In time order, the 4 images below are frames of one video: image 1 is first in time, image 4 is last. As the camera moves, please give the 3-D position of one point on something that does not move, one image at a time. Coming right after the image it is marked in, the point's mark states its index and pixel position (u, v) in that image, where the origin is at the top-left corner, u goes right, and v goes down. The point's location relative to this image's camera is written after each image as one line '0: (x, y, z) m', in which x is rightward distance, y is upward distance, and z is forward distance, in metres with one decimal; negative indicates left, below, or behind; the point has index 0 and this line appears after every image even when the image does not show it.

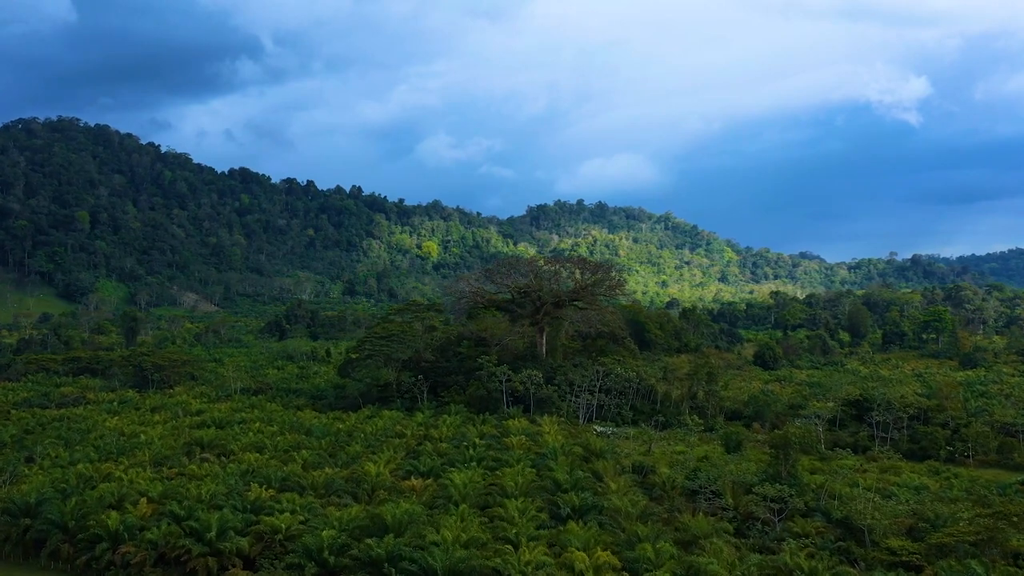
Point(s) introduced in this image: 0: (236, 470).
0: (-7.8, -5.2, +19.1) m
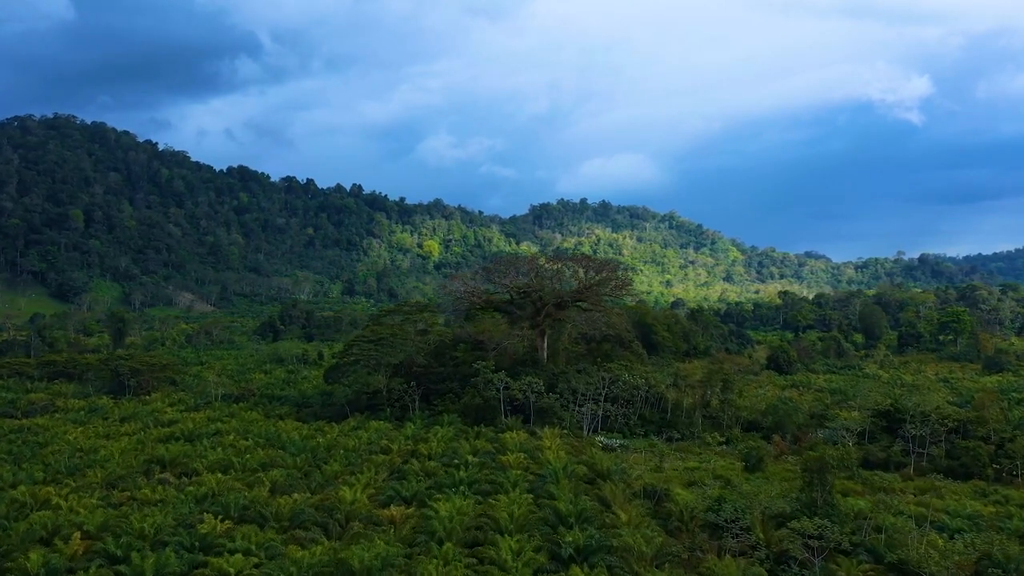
0: (-7.9, -5.2, +16.8) m
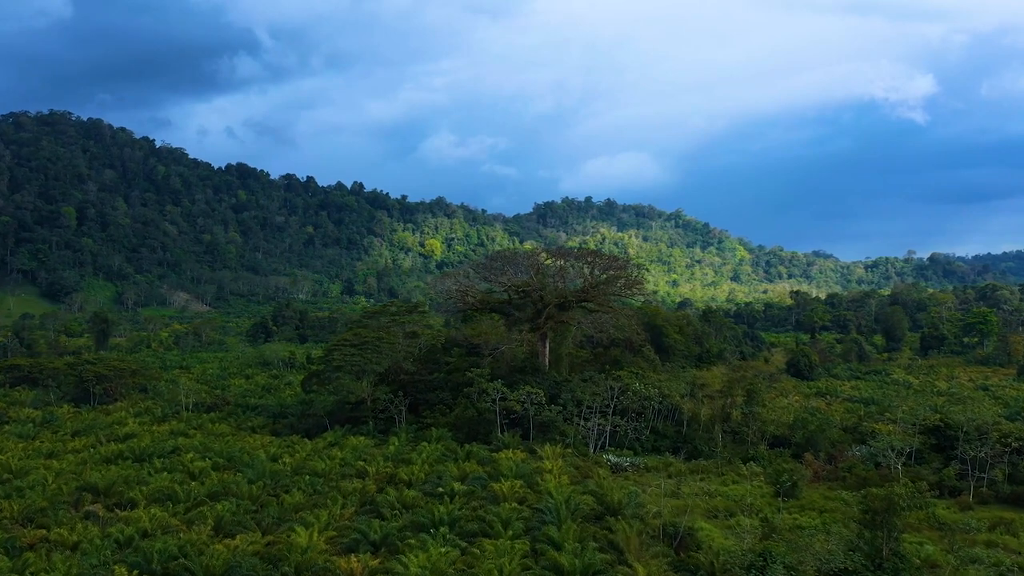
0: (-8.1, -5.1, +13.8) m
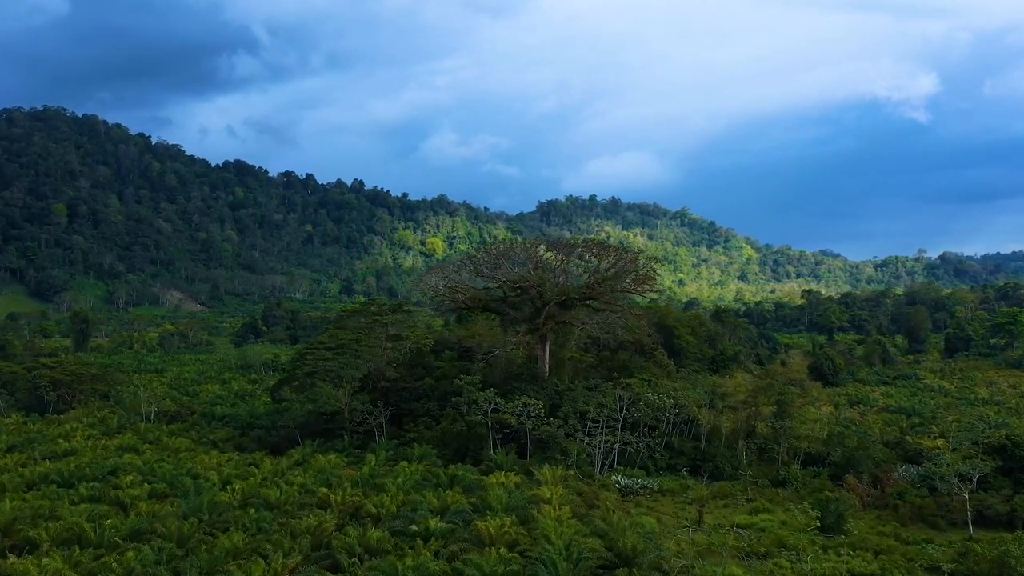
0: (-8.4, -5.0, +10.7) m
